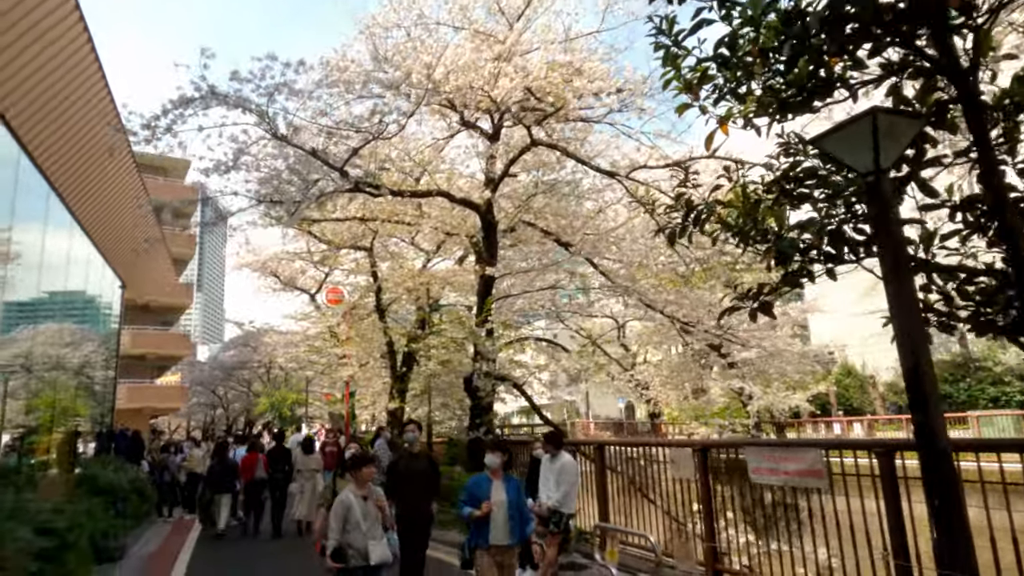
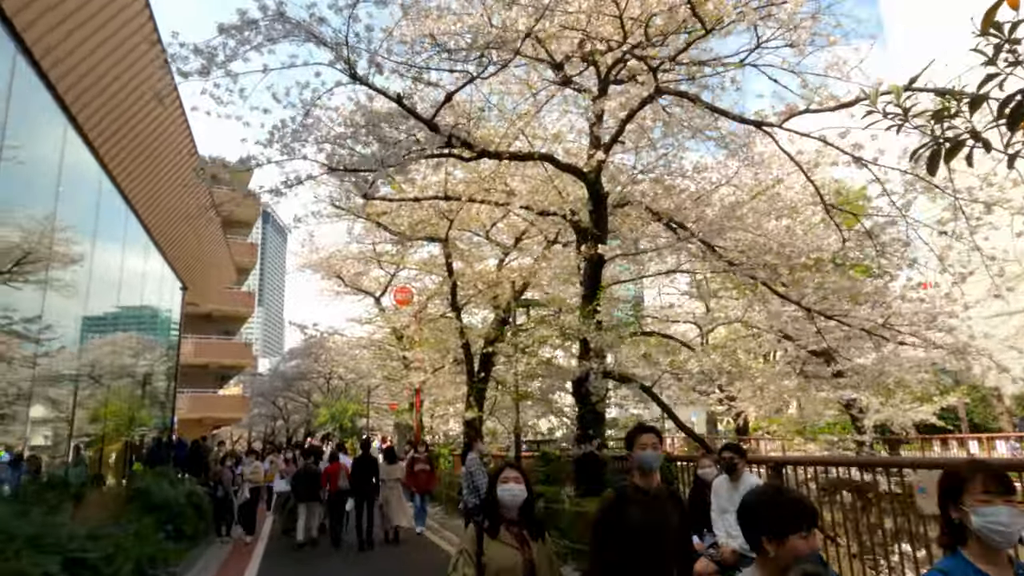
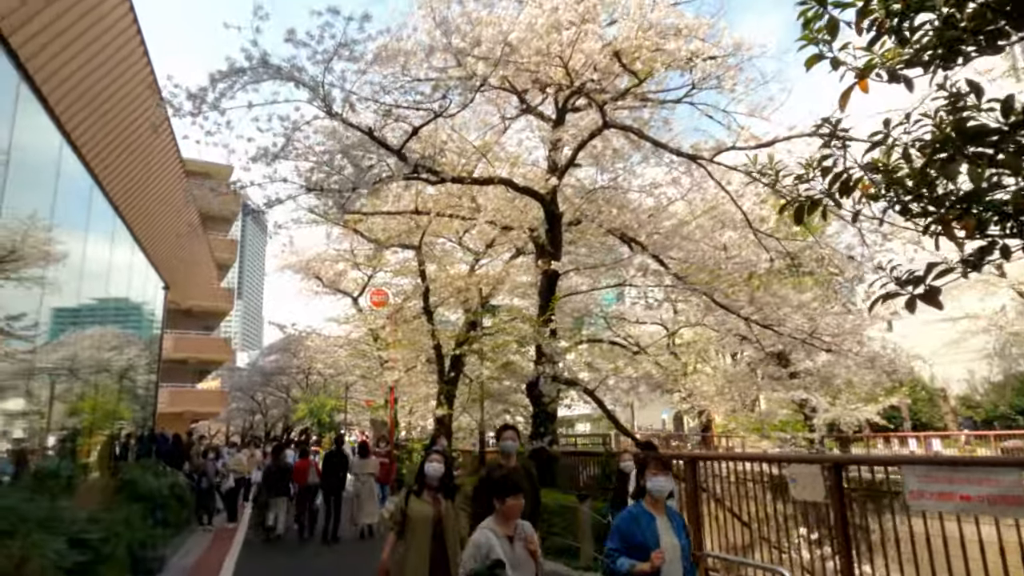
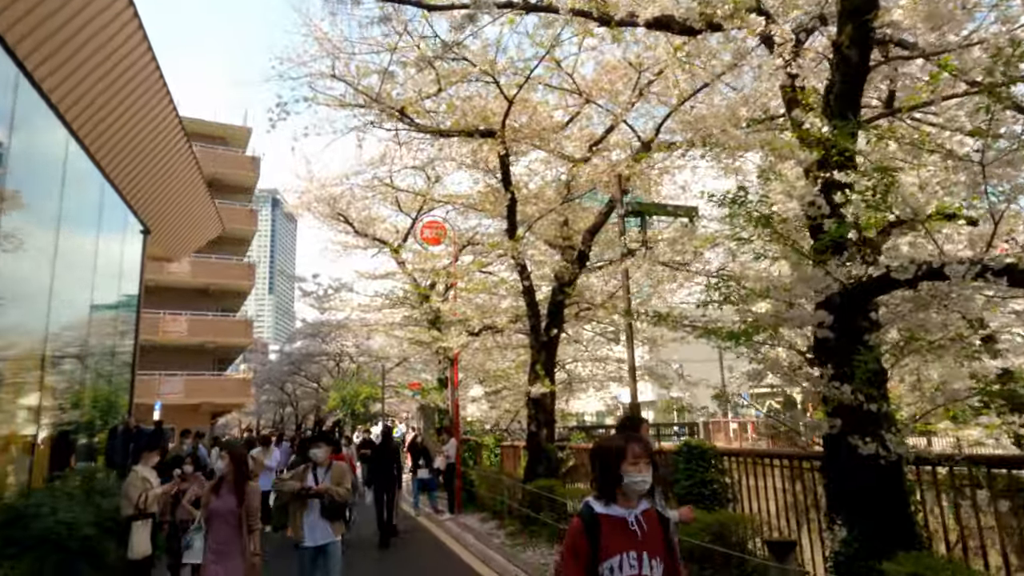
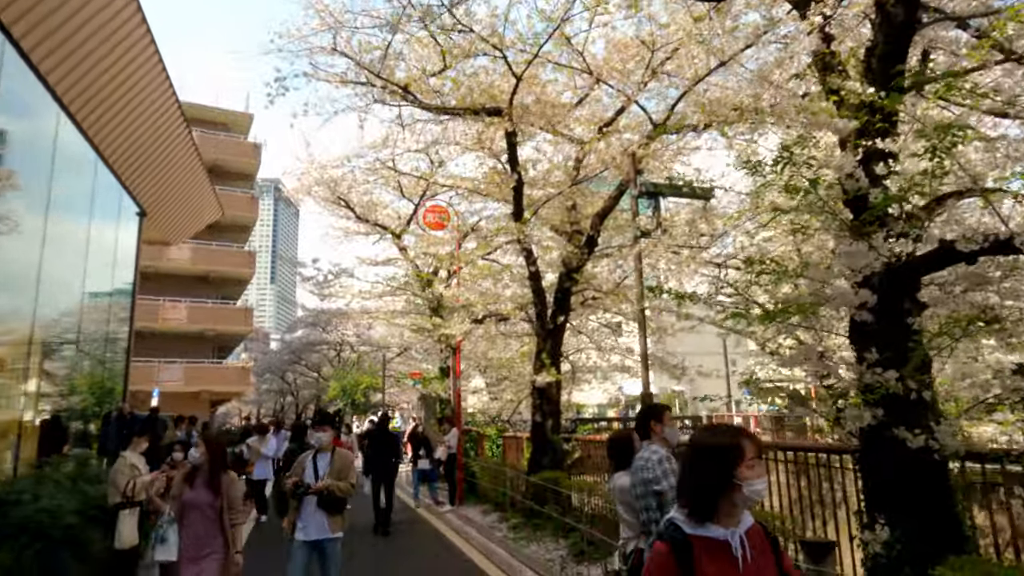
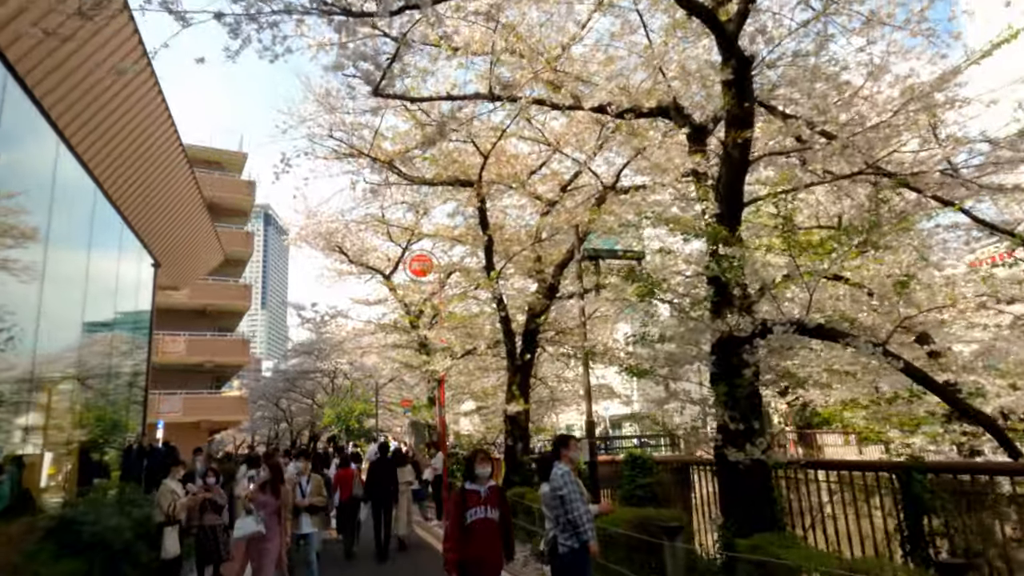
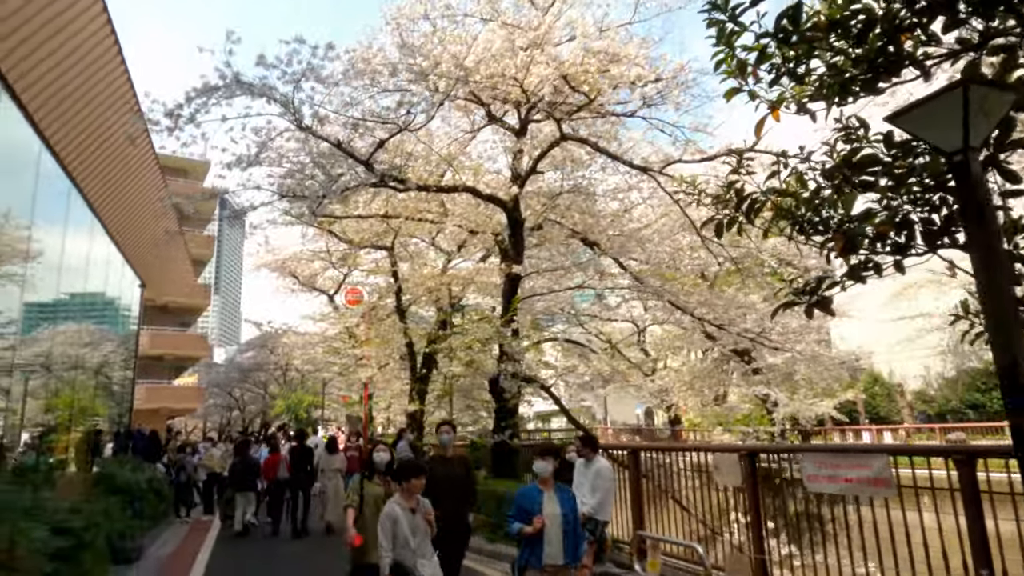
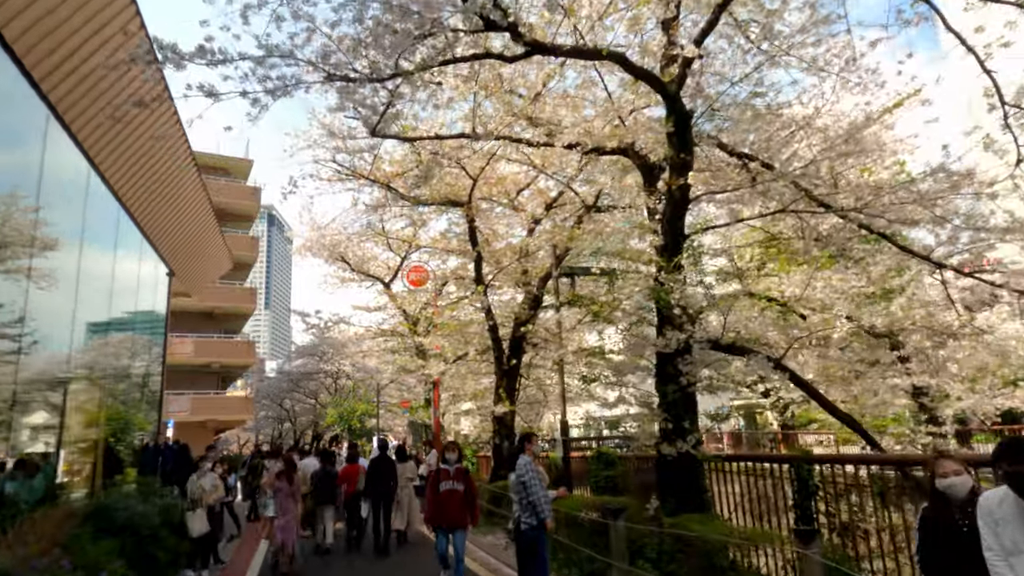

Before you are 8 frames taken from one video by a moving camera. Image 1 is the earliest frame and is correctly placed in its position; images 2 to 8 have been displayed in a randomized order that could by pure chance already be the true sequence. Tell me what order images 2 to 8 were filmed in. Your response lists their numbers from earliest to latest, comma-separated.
7, 3, 2, 8, 6, 4, 5
